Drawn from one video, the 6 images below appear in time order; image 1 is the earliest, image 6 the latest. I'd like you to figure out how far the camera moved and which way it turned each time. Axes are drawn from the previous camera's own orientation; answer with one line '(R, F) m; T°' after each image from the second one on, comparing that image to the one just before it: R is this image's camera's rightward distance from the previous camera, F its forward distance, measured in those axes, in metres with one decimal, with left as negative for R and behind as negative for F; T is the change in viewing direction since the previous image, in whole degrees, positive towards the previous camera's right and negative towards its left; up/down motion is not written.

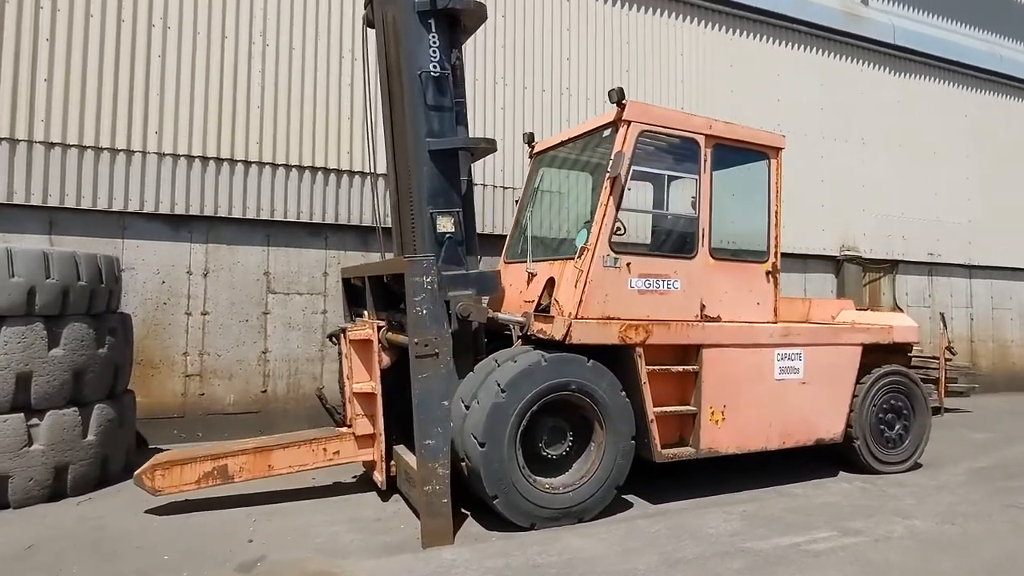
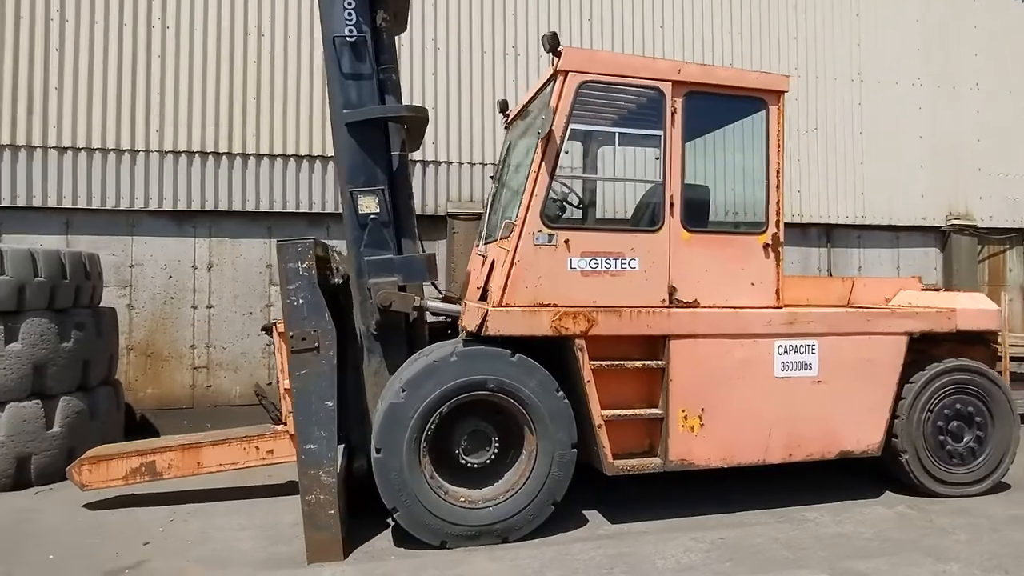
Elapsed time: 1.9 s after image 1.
(+1.3, +0.7) m; -12°
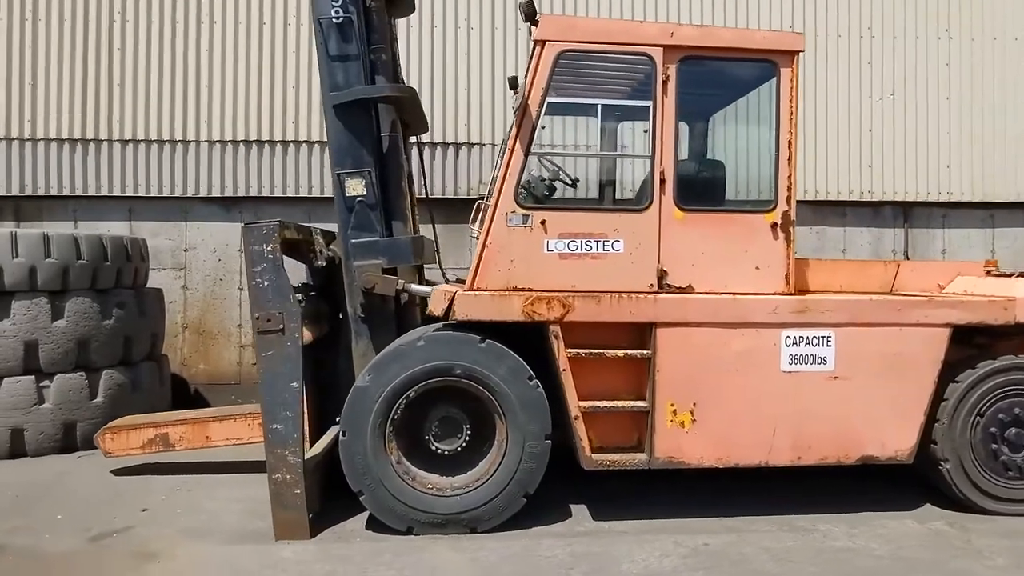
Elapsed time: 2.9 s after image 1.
(+0.8, +0.2) m; -9°
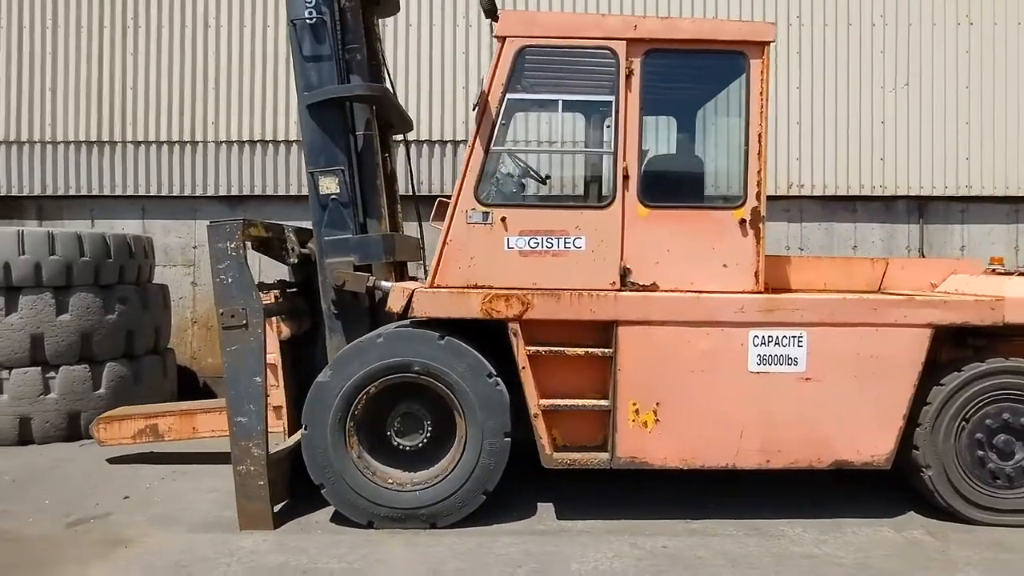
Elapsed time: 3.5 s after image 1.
(+0.5, 0.0) m; -4°
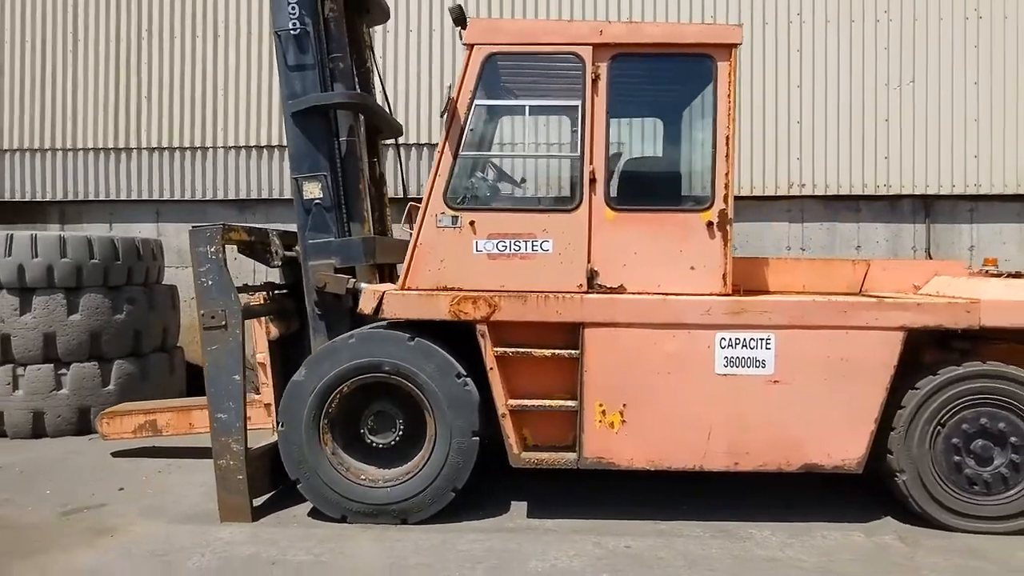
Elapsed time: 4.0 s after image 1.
(+0.4, -0.1) m; -3°
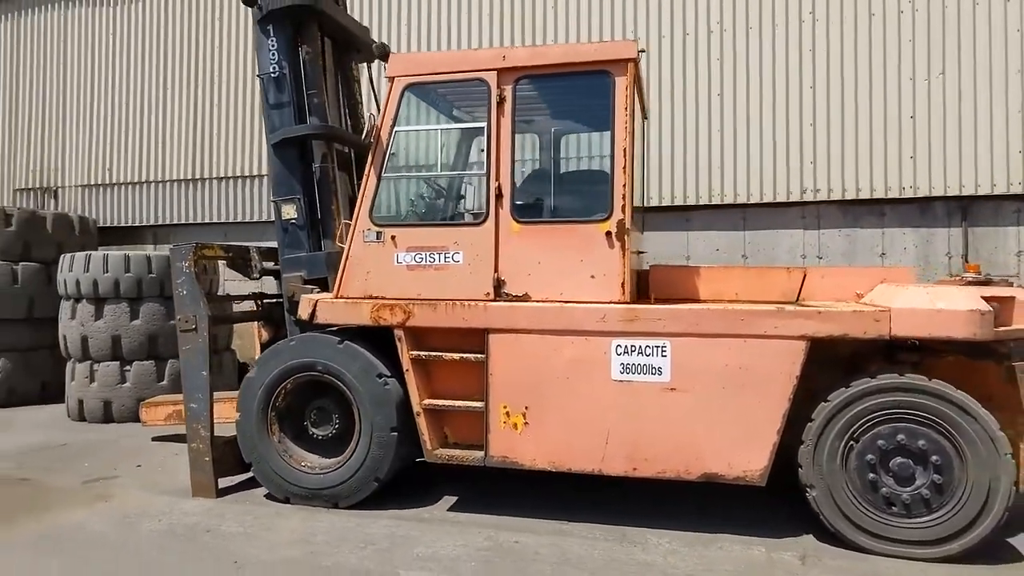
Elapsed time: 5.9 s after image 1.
(+1.4, -0.1) m; -12°
